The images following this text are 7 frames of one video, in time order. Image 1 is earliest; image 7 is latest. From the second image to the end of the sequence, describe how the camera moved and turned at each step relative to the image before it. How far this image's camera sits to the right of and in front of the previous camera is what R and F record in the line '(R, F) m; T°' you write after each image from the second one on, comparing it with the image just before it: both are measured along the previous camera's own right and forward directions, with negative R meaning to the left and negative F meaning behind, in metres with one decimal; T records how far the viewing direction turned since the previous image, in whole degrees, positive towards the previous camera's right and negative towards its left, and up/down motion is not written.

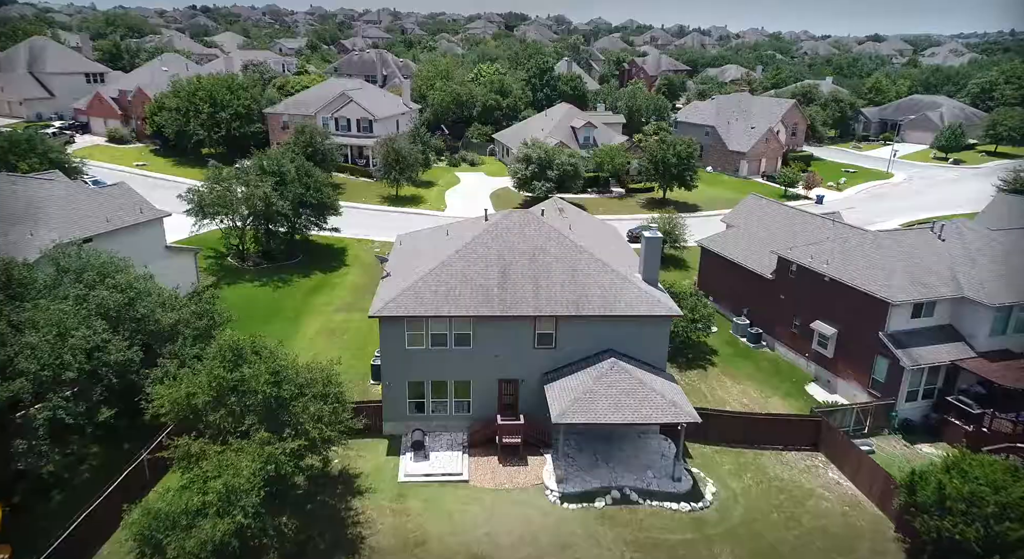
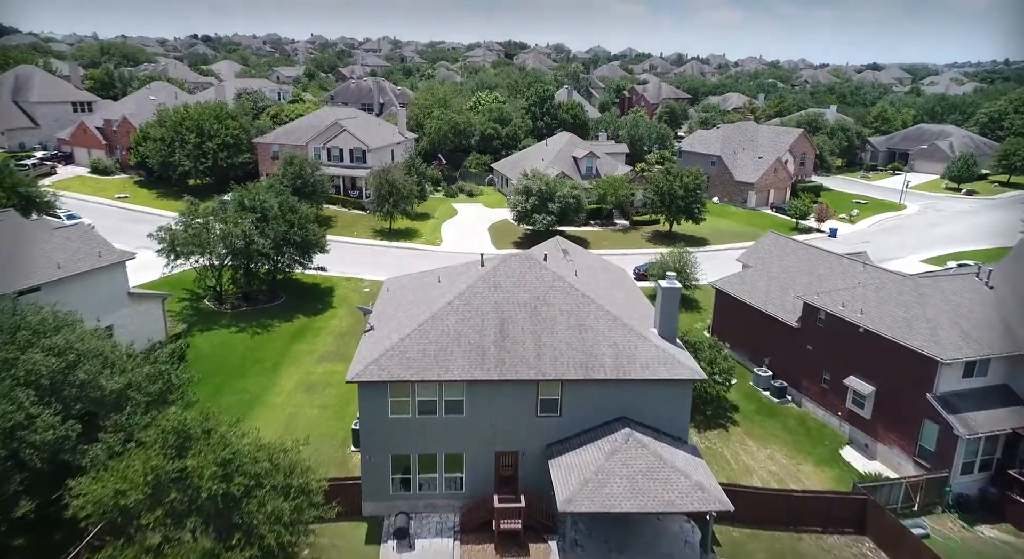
(0.0, +2.5) m; 0°
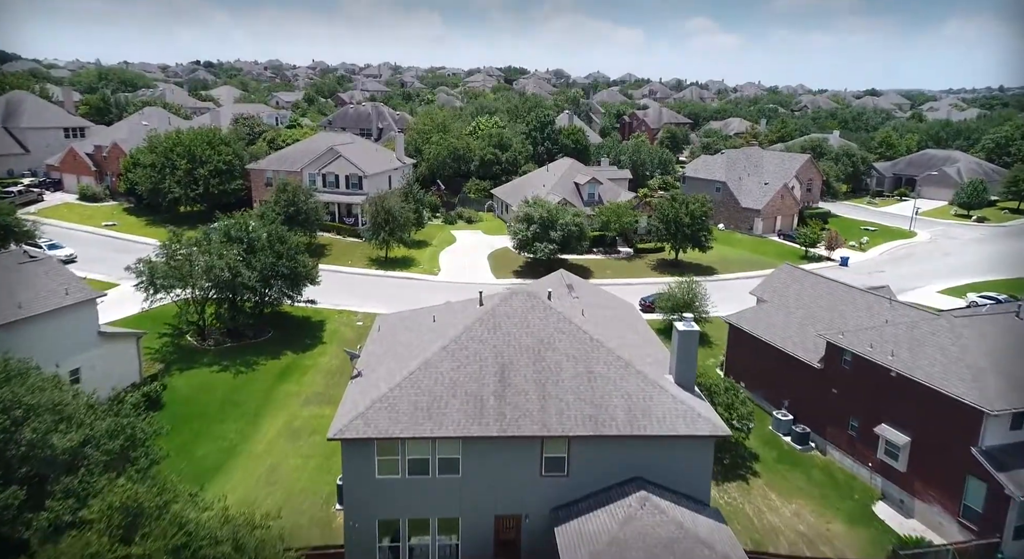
(0.0, +1.7) m; 0°
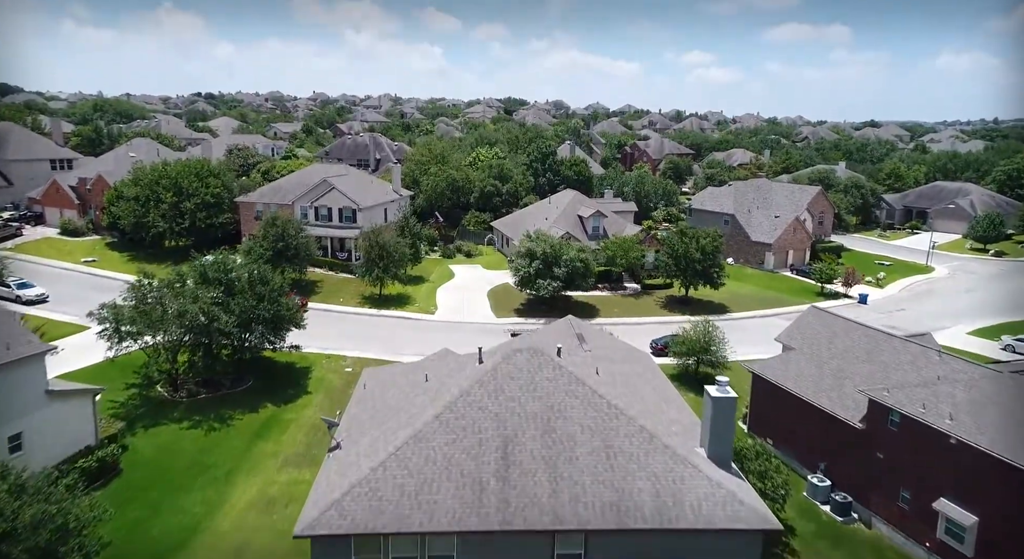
(-0.1, +2.5) m; 0°
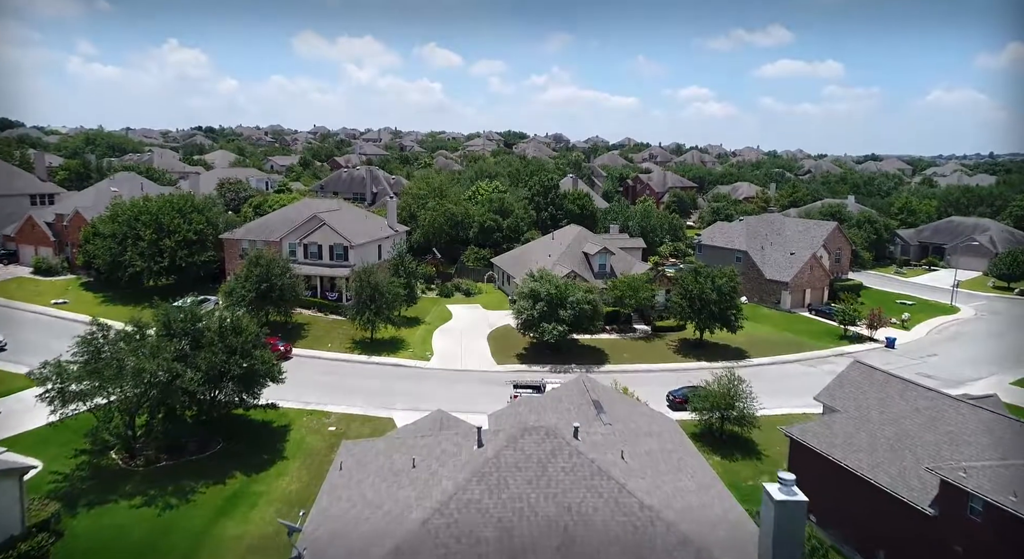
(-0.2, +3.0) m; 0°
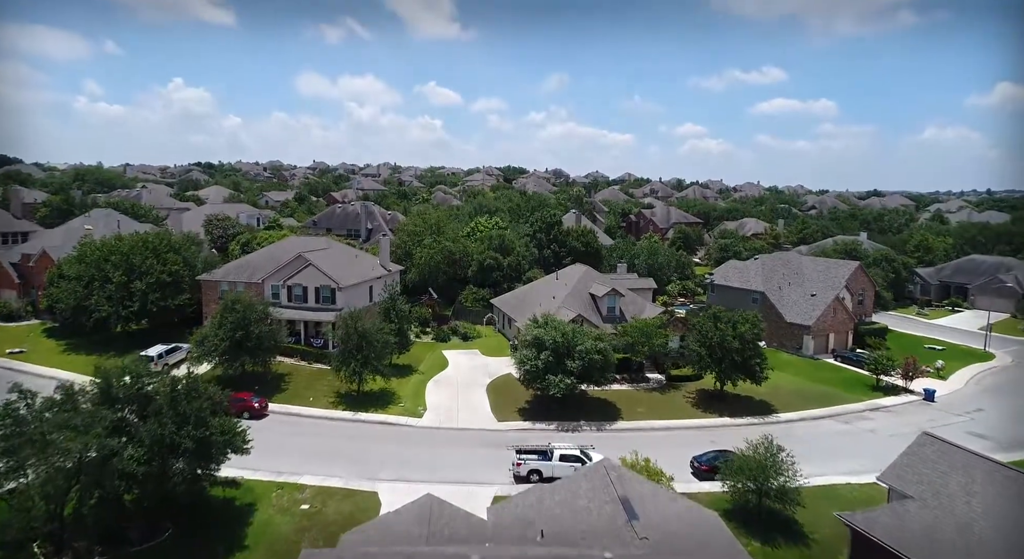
(-0.2, +3.5) m; 0°
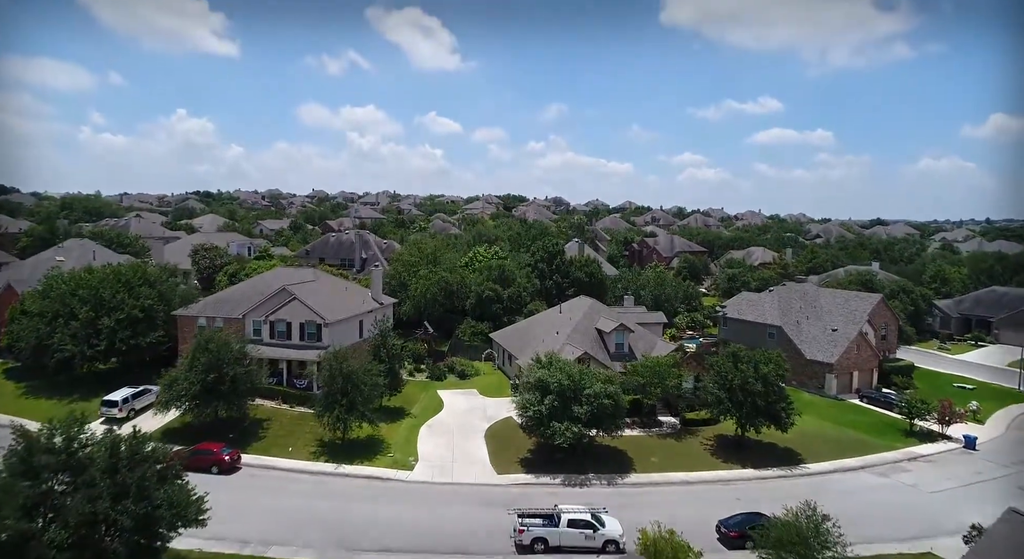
(-0.1, +3.0) m; 0°
